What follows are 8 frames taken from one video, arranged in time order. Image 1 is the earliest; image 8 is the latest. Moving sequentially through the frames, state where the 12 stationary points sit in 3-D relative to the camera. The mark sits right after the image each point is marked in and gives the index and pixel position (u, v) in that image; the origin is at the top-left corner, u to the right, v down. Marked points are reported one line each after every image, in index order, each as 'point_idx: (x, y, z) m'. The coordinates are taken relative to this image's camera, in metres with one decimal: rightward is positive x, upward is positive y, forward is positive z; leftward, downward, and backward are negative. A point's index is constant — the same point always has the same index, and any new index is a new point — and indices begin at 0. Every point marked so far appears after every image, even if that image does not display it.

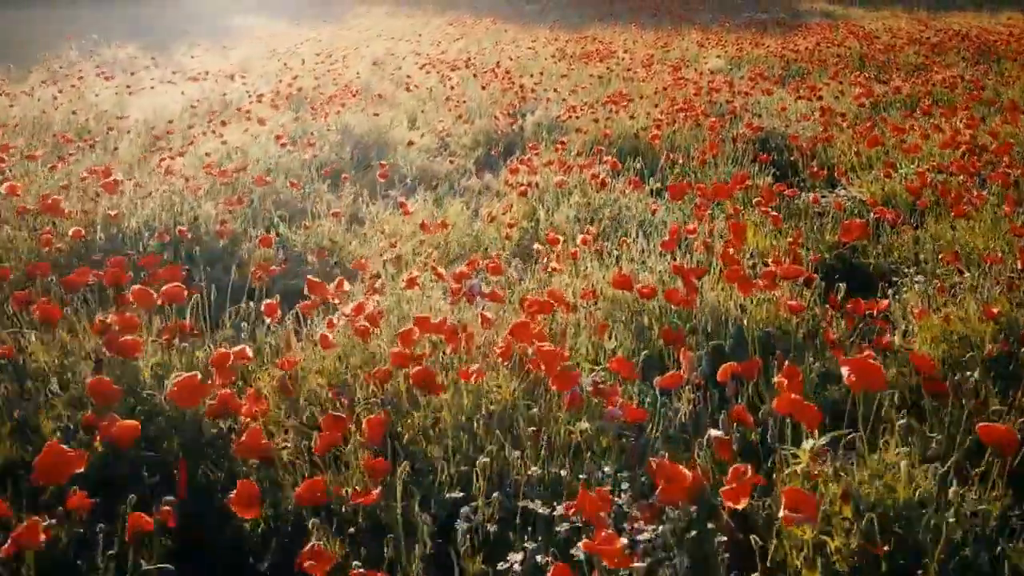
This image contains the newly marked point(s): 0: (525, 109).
0: (+0.1, +1.3, +6.3) m
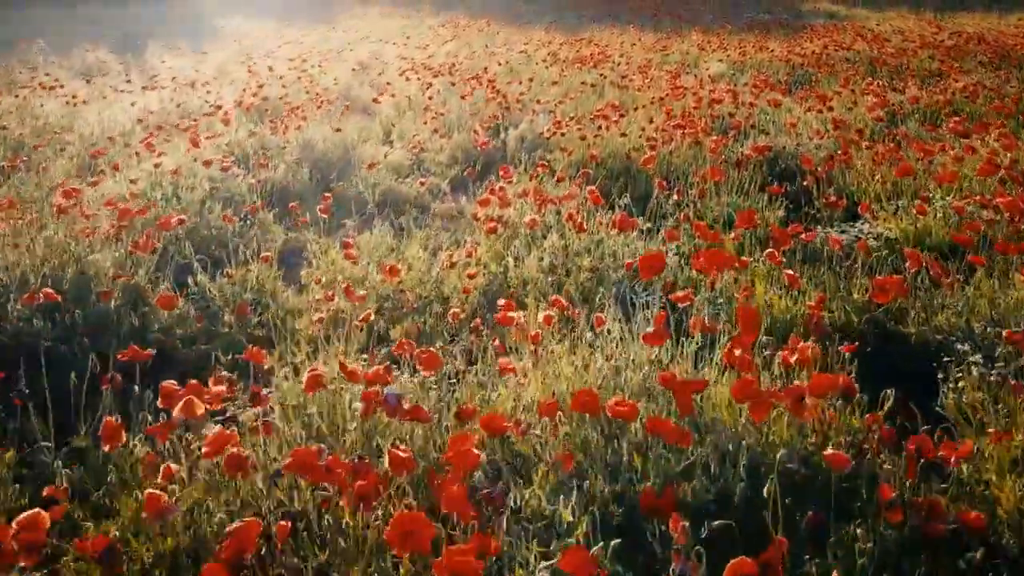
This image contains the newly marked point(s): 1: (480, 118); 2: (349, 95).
0: (0.0, +1.1, +5.8) m
1: (-0.2, +1.1, +5.8) m
2: (-1.3, +1.6, +7.1) m
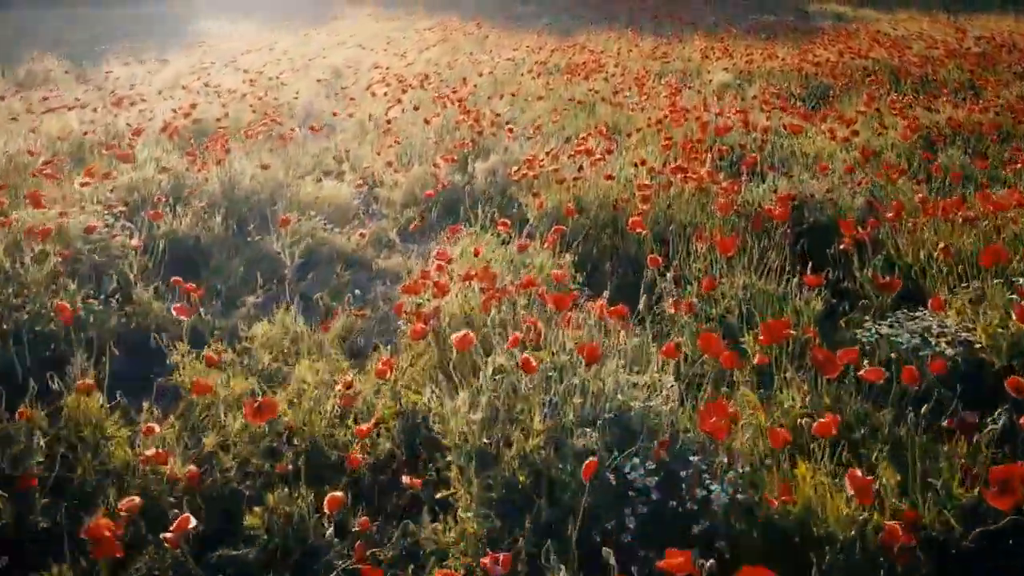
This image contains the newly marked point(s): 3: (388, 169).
0: (-0.2, +0.8, +4.9) m
1: (-0.4, +0.8, +5.0) m
2: (-1.5, +1.3, +6.3) m
3: (-0.7, +0.6, +4.6) m
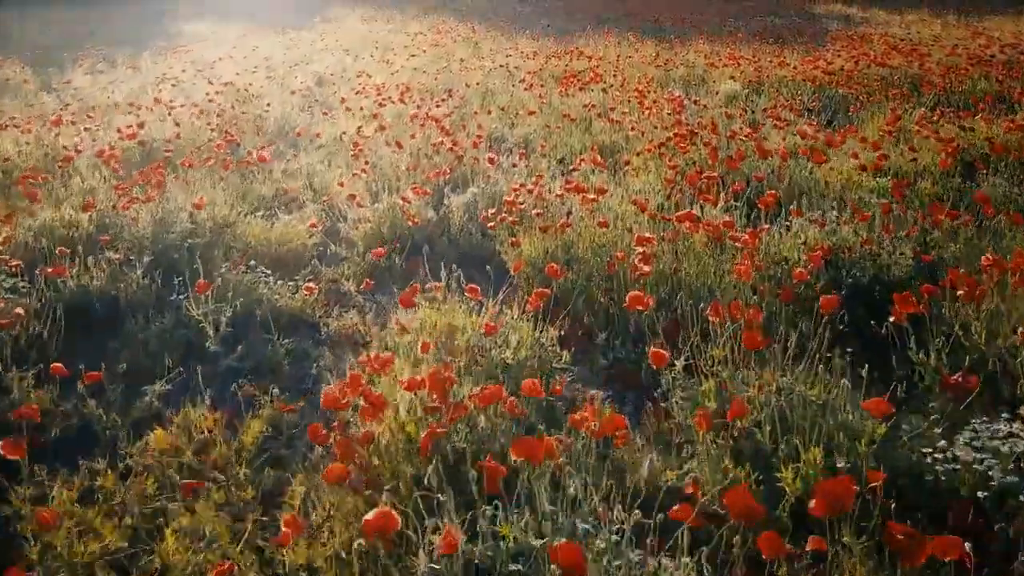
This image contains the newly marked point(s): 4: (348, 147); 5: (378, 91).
0: (-0.3, +0.6, +4.3) m
1: (-0.5, +0.6, +4.4) m
2: (-1.6, +1.0, +5.7) m
3: (-0.7, +0.4, +4.0) m
4: (-0.9, +0.8, +5.0) m
5: (-1.0, +1.5, +6.6) m
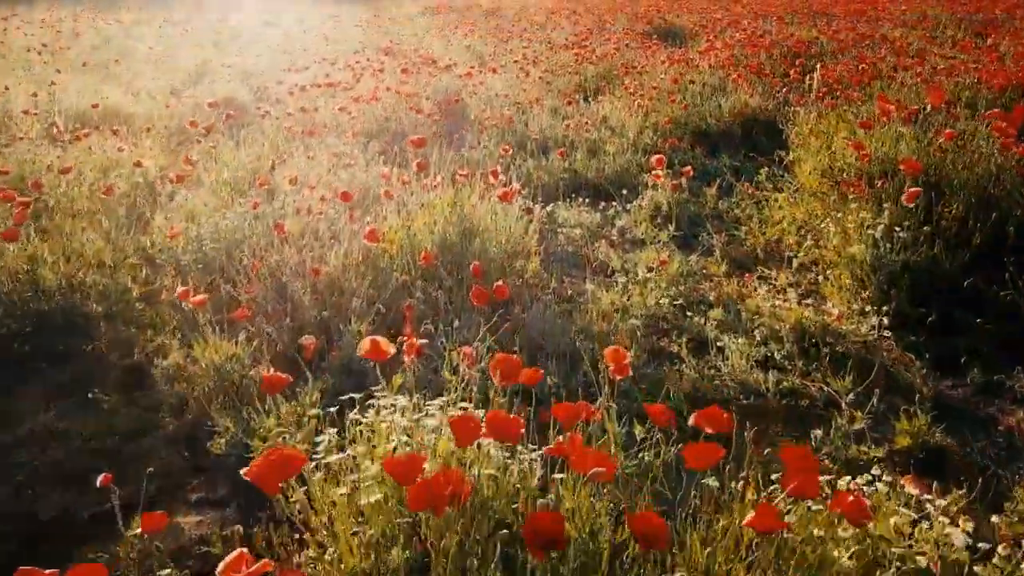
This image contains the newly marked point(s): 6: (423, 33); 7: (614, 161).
0: (-0.3, +0.3, +3.6) m
1: (-0.5, +0.3, +3.6) m
2: (-1.6, +0.8, +4.9) m
3: (-0.8, +0.1, +3.2) m
4: (-1.0, +0.5, +4.2) m
5: (-1.0, +1.2, +5.9) m
6: (-1.2, +3.4, +11.6) m
7: (+0.6, +0.8, +5.4) m
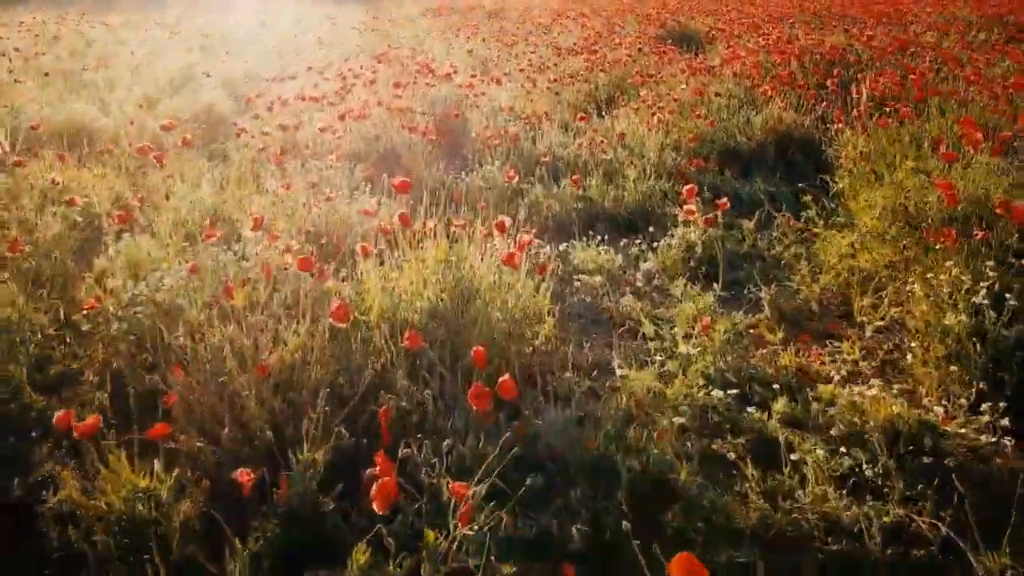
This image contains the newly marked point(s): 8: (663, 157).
0: (-0.3, +0.1, +2.9) m
1: (-0.5, +0.1, +2.9) m
2: (-1.6, +0.5, +4.3) m
3: (-0.7, -0.1, +2.6) m
4: (-0.9, +0.3, +3.6) m
5: (-1.0, +1.0, +5.2) m
6: (-1.1, +3.2, +11.0) m
7: (+0.7, +0.5, +4.7) m
8: (+0.9, +0.8, +5.3) m
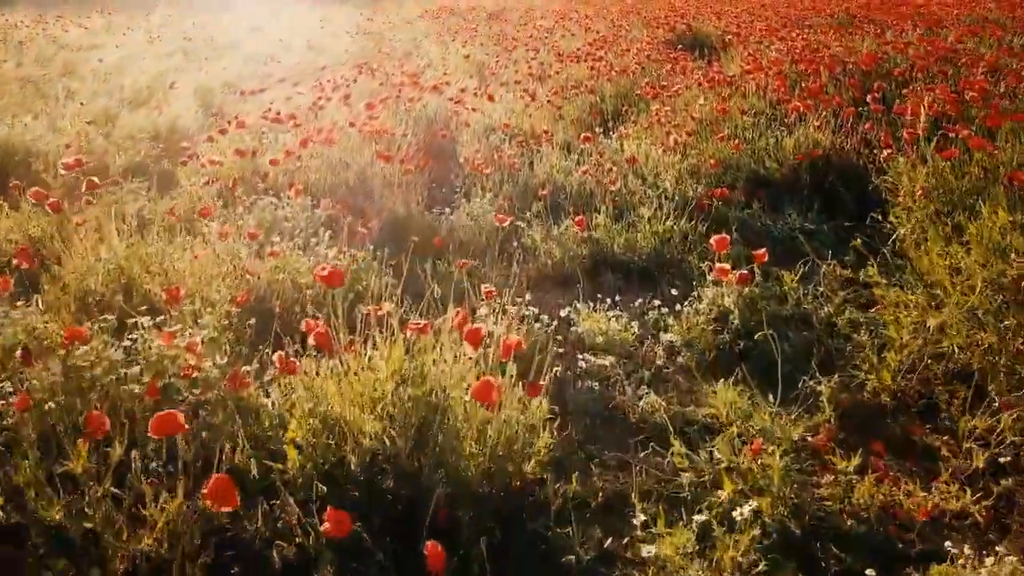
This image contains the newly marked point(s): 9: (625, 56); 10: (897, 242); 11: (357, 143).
0: (-0.3, -0.2, +2.1) m
1: (-0.5, -0.2, +2.2) m
2: (-1.6, +0.3, +3.5) m
3: (-0.8, -0.4, +1.8) m
4: (-1.0, 0.0, +2.8) m
5: (-1.0, +0.7, +4.4) m
6: (-1.1, +2.9, +10.2) m
7: (+0.6, +0.3, +4.0) m
8: (+0.9, +0.5, +4.6) m
9: (+1.1, +2.2, +8.3) m
10: (+1.6, +0.2, +3.7) m
11: (-0.8, +0.8, +4.7) m
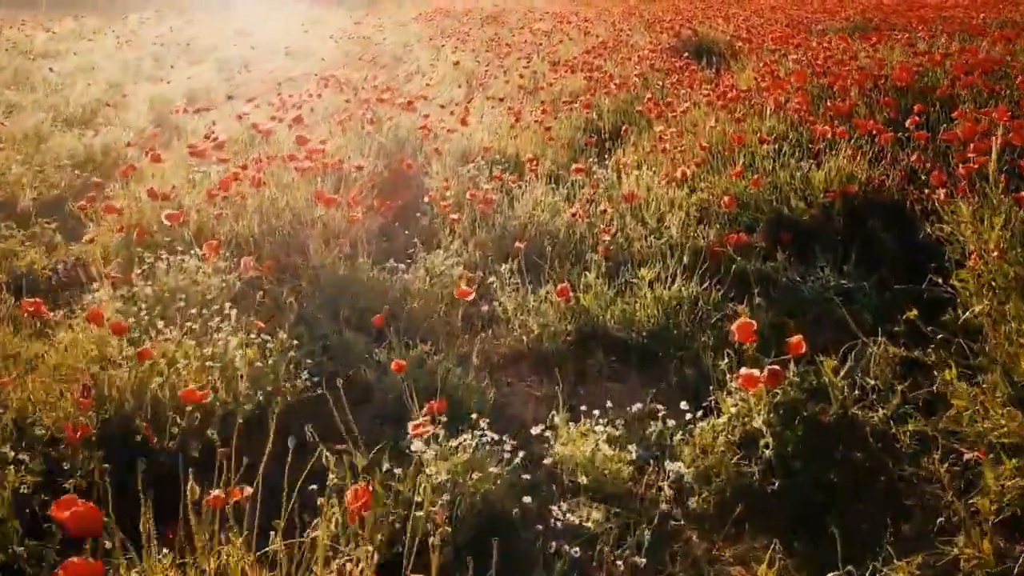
0: (-0.4, -0.5, +1.3) m
1: (-0.6, -0.5, +1.4) m
2: (-1.7, 0.0, +2.7) m
3: (-0.9, -0.7, +1.0) m
4: (-1.1, -0.3, +2.0) m
5: (-1.1, +0.4, +3.6) m
6: (-1.2, +2.6, +9.4) m
7: (+0.5, 0.0, +3.2) m
8: (+0.8, +0.2, +3.8) m
9: (+1.0, +1.9, +7.5) m
10: (+1.5, -0.1, +2.9) m
11: (-1.0, +0.5, +3.9) m
